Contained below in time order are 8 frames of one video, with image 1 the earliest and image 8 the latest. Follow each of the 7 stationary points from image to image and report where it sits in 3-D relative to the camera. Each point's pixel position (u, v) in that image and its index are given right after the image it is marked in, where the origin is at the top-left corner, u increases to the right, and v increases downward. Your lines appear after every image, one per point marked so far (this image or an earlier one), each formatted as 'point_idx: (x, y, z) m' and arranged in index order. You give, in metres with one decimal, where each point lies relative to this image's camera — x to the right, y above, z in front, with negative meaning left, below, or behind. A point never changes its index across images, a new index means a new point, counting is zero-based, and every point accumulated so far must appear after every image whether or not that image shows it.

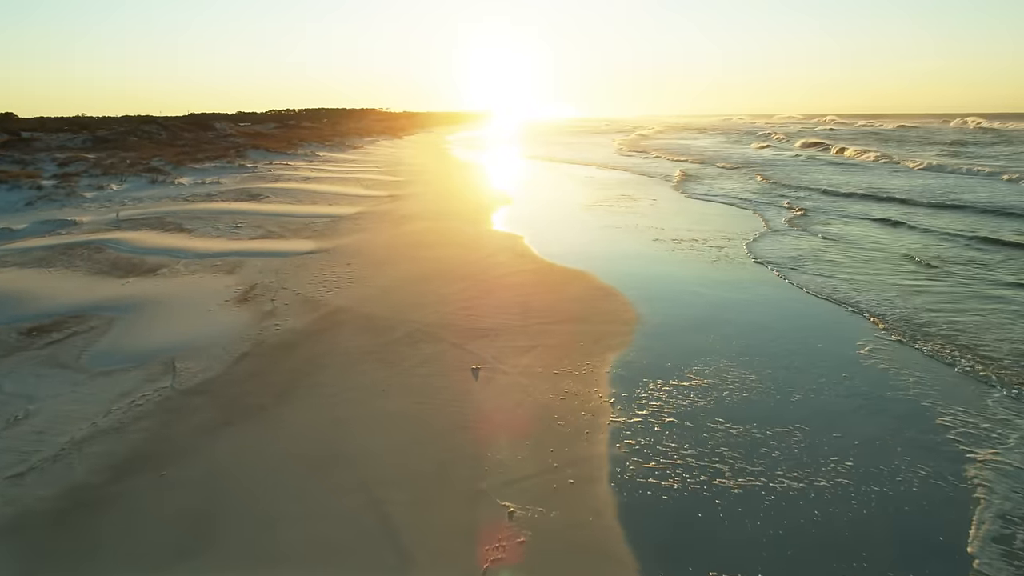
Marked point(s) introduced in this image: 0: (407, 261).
0: (-1.6, +0.4, +11.1) m
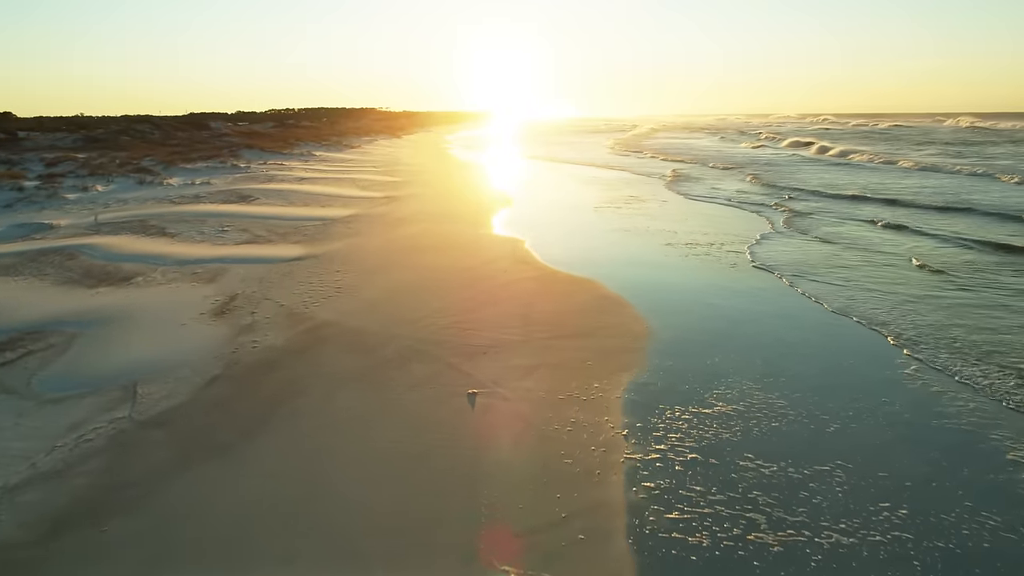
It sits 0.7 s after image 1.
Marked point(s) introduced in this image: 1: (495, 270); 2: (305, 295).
0: (-1.6, +0.3, +10.4) m
1: (-0.3, +0.2, +10.3) m
2: (-2.5, -0.1, +8.5) m
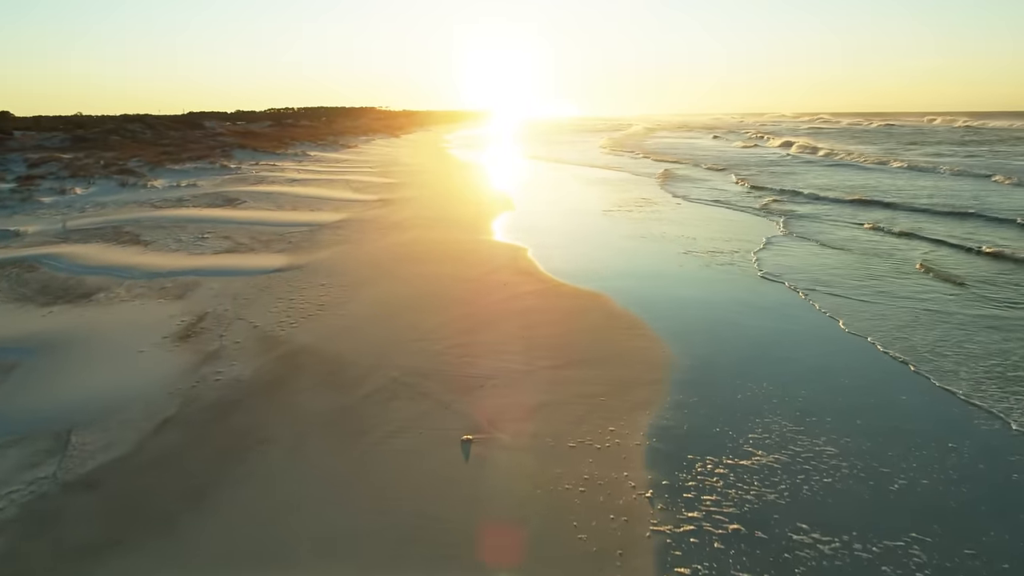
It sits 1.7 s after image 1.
0: (-1.6, +0.1, +9.5) m
1: (-0.2, +0.1, +9.4) m
2: (-2.4, -0.3, +7.7) m
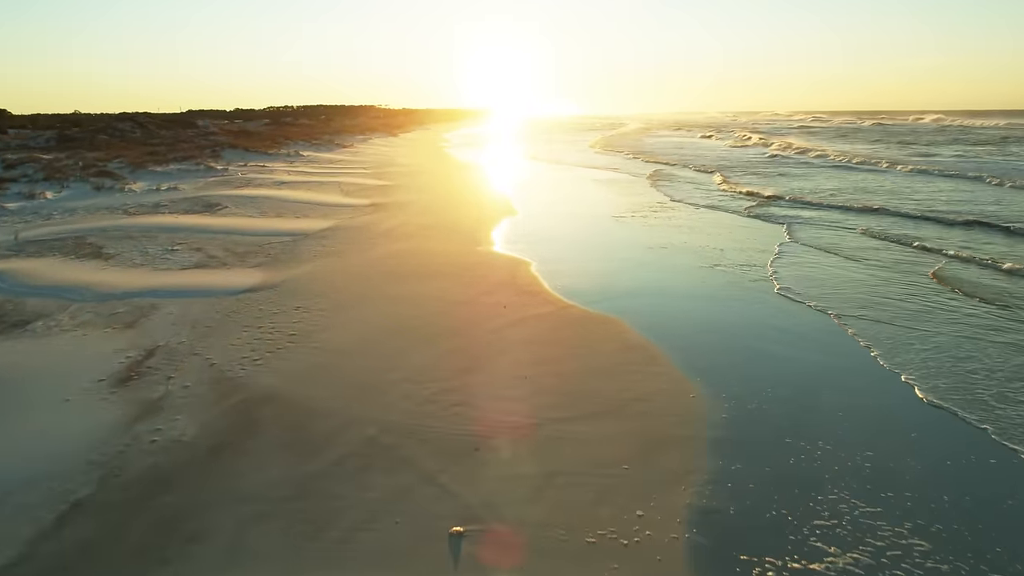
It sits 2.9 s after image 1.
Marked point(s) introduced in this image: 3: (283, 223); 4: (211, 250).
0: (-1.6, -0.2, +8.4) m
1: (-0.2, -0.2, +8.4) m
2: (-2.4, -0.5, +6.6) m
3: (-4.2, +1.2, +13.3) m
4: (-4.5, +0.6, +10.7) m
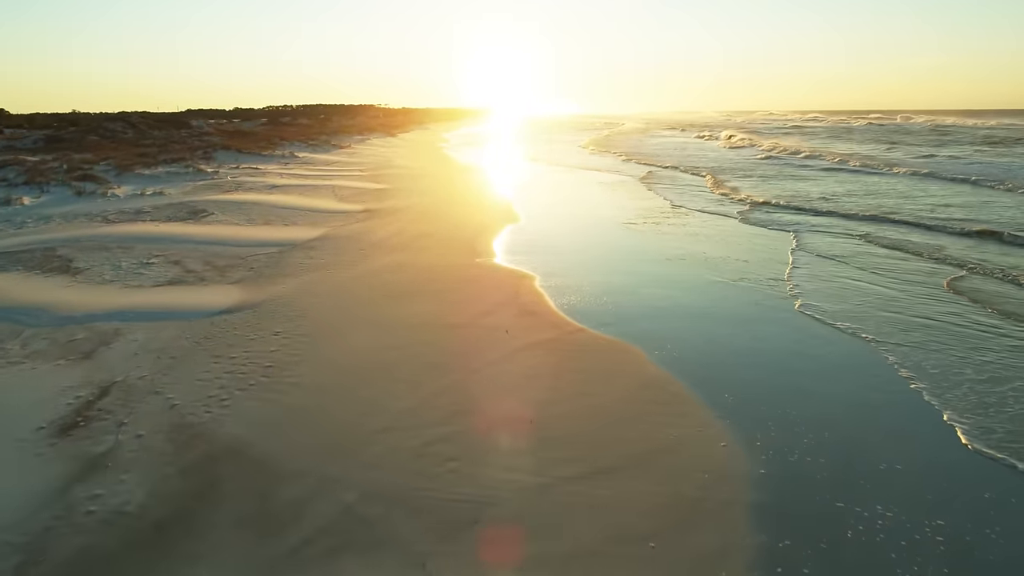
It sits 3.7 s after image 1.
0: (-1.6, -0.4, +7.7) m
1: (-0.2, -0.4, +7.6) m
2: (-2.4, -0.8, +5.8) m
3: (-4.2, +1.0, +12.5) m
4: (-4.4, +0.3, +10.0) m
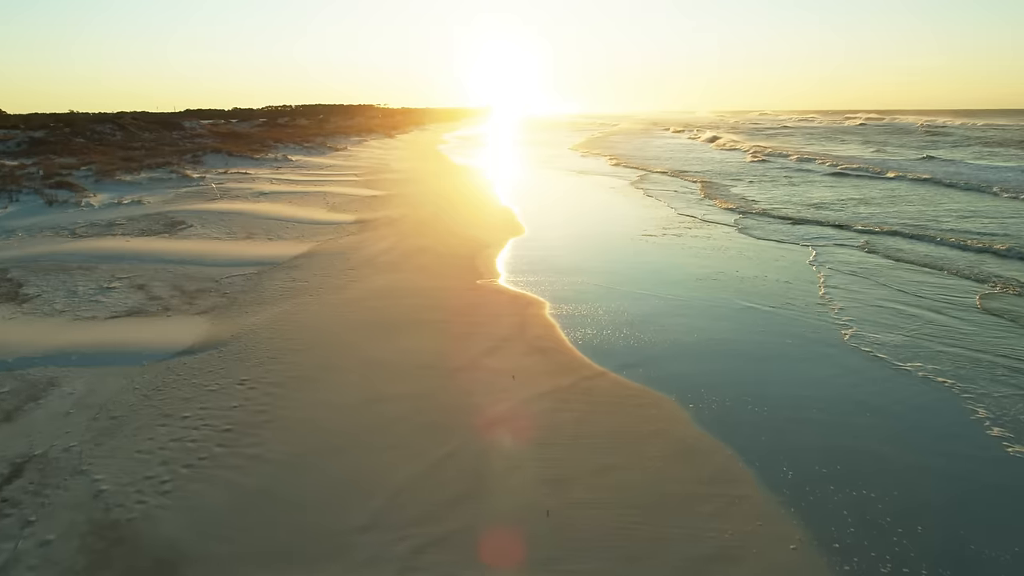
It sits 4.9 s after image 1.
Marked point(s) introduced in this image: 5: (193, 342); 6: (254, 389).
0: (-1.5, -0.7, +6.6) m
1: (-0.1, -0.8, +6.5) m
2: (-2.3, -1.1, +4.7) m
3: (-4.1, +0.6, +11.4) m
4: (-4.4, 0.0, +8.9) m
5: (-3.1, -0.5, +7.0) m
6: (-2.1, -0.8, +5.9) m
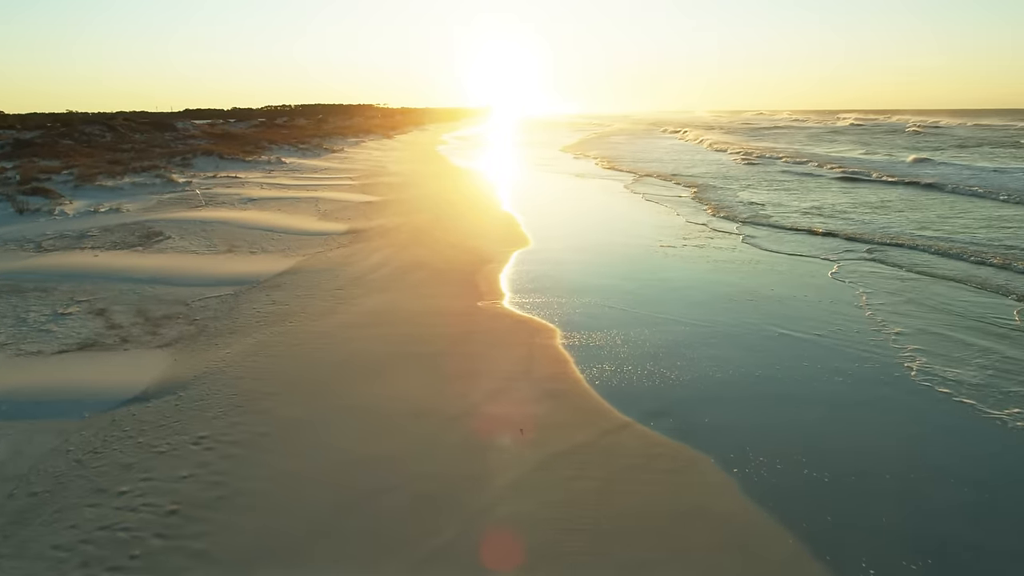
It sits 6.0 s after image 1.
0: (-1.4, -1.0, +5.6) m
1: (-0.1, -1.1, +5.5) m
2: (-2.3, -1.4, +3.7) m
3: (-4.0, +0.3, +10.4) m
4: (-4.3, -0.3, +7.9) m
5: (-3.0, -0.8, +6.0) m
6: (-2.1, -1.1, +5.0) m
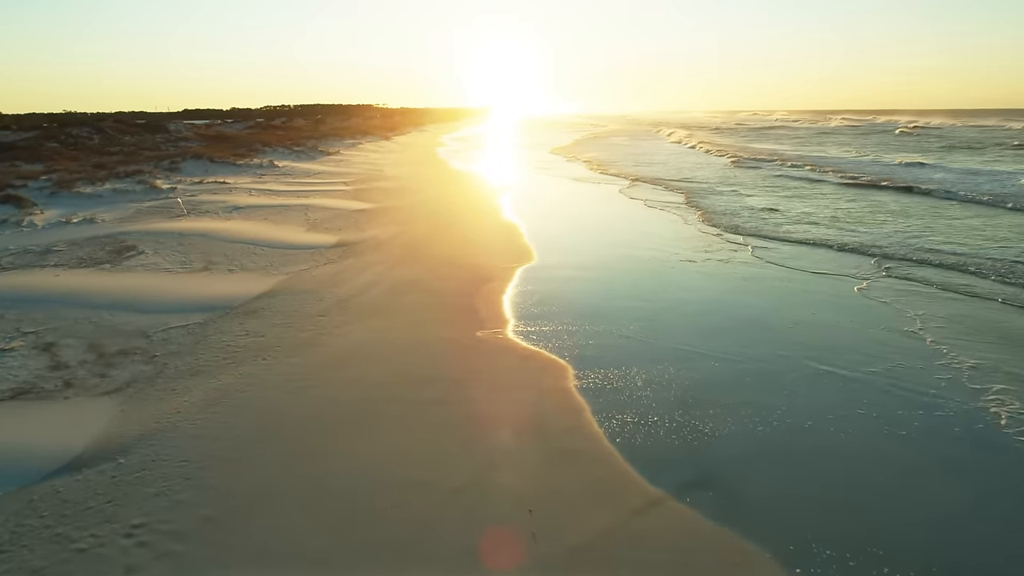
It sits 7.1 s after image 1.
0: (-1.4, -1.3, +4.6) m
1: (0.0, -1.4, +4.5) m
2: (-2.2, -1.7, +2.7) m
3: (-4.0, 0.0, +9.4) m
4: (-4.3, -0.6, +6.9) m
5: (-3.0, -1.1, +5.0) m
6: (-2.0, -1.4, +4.0) m
